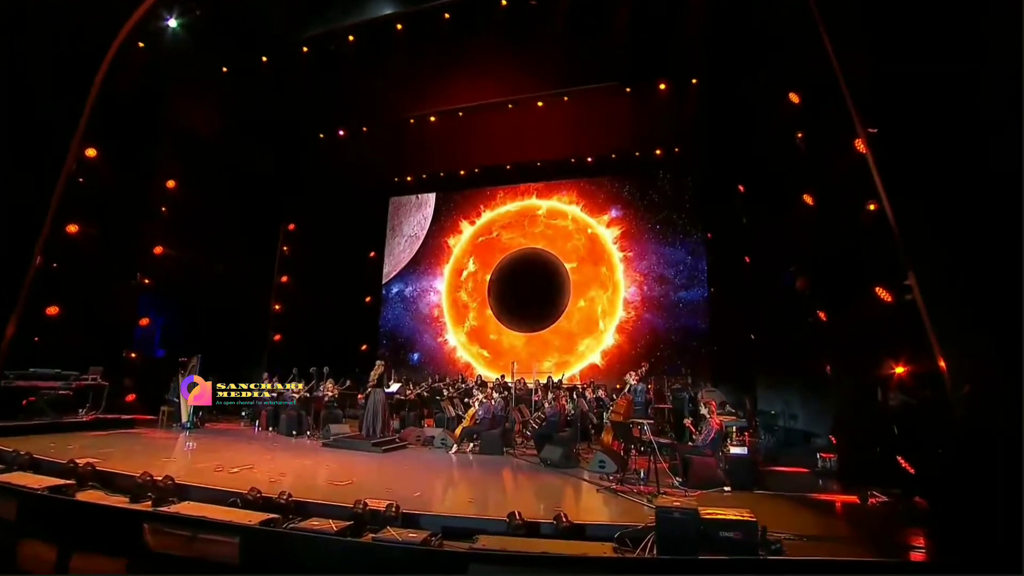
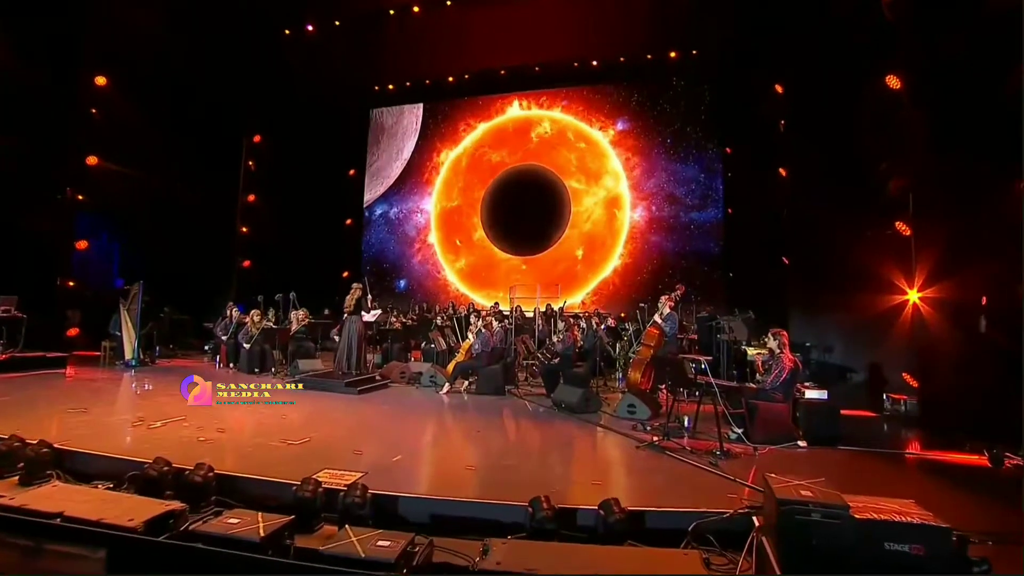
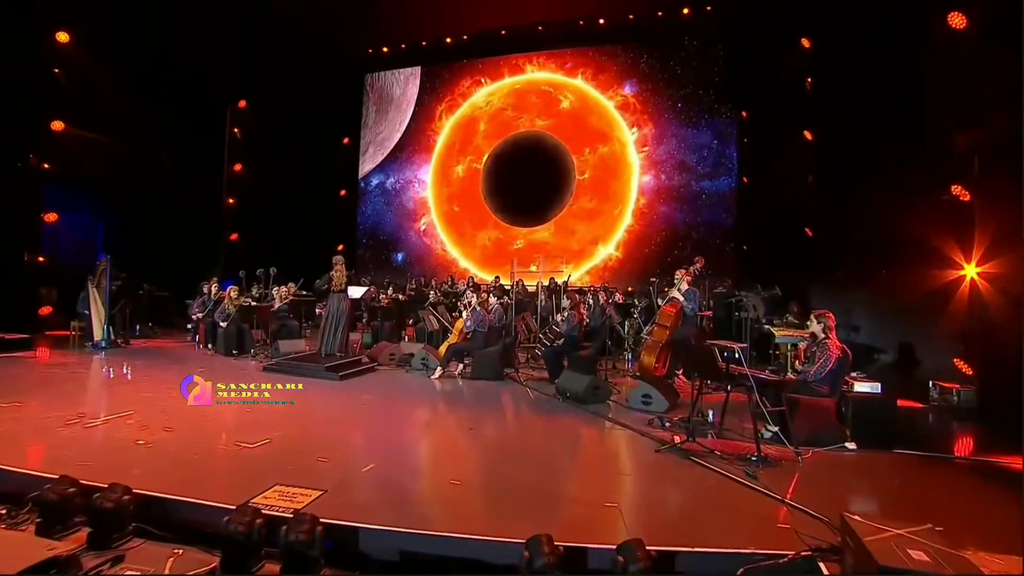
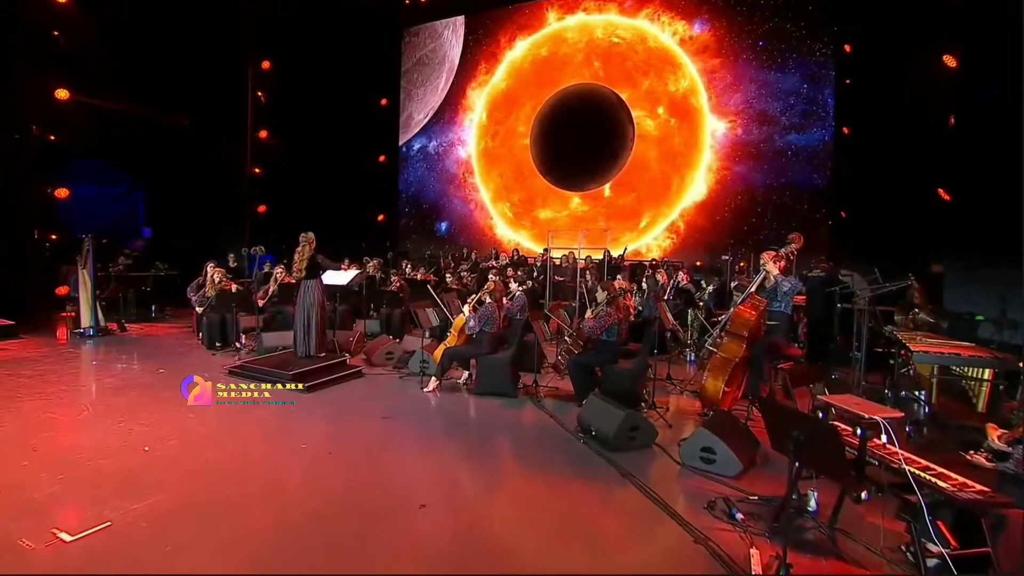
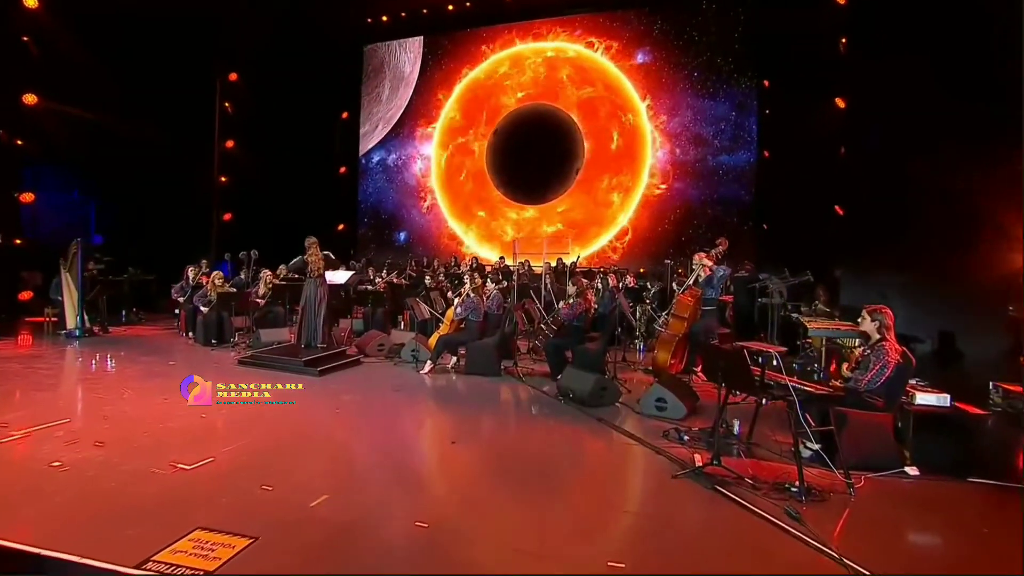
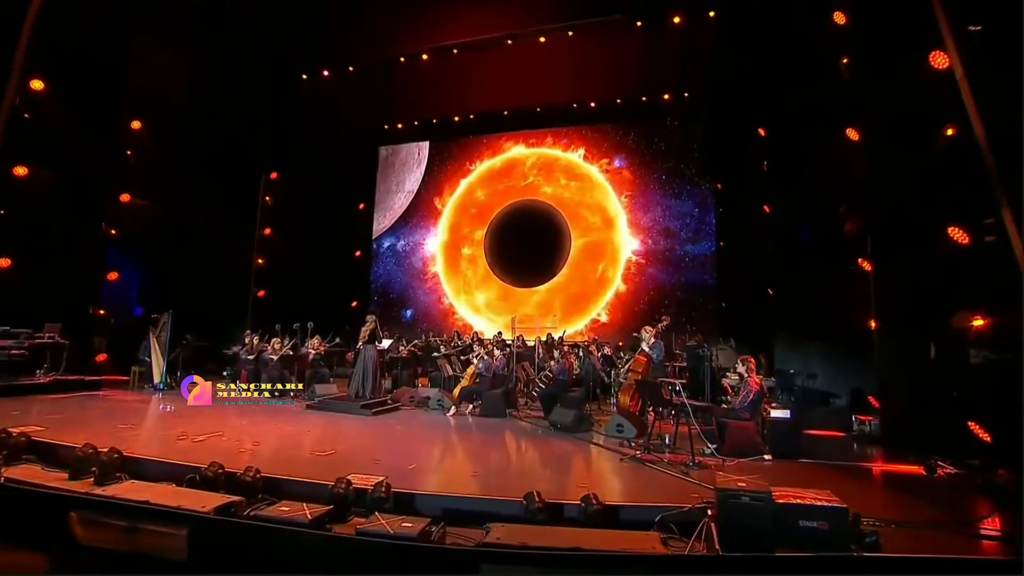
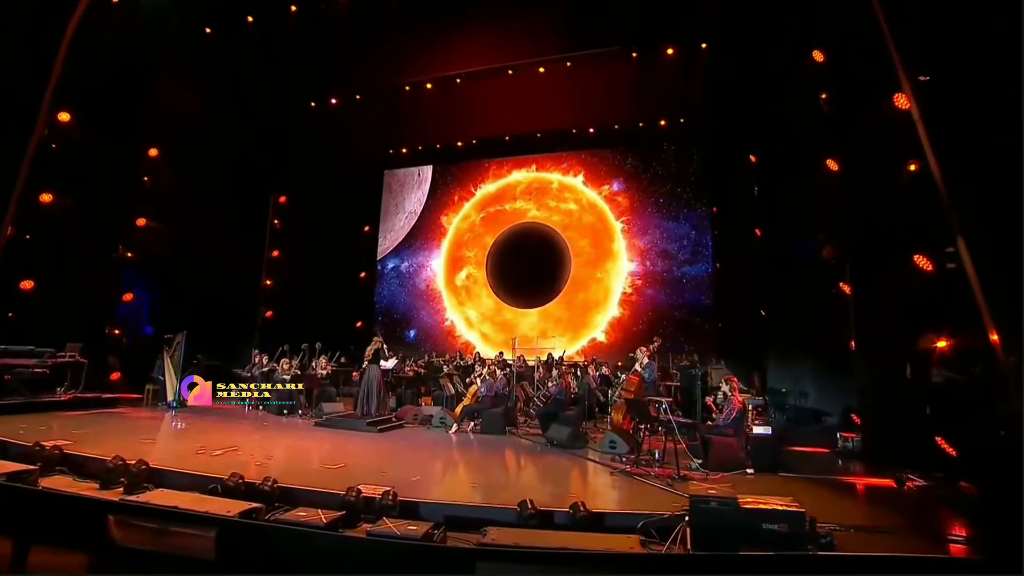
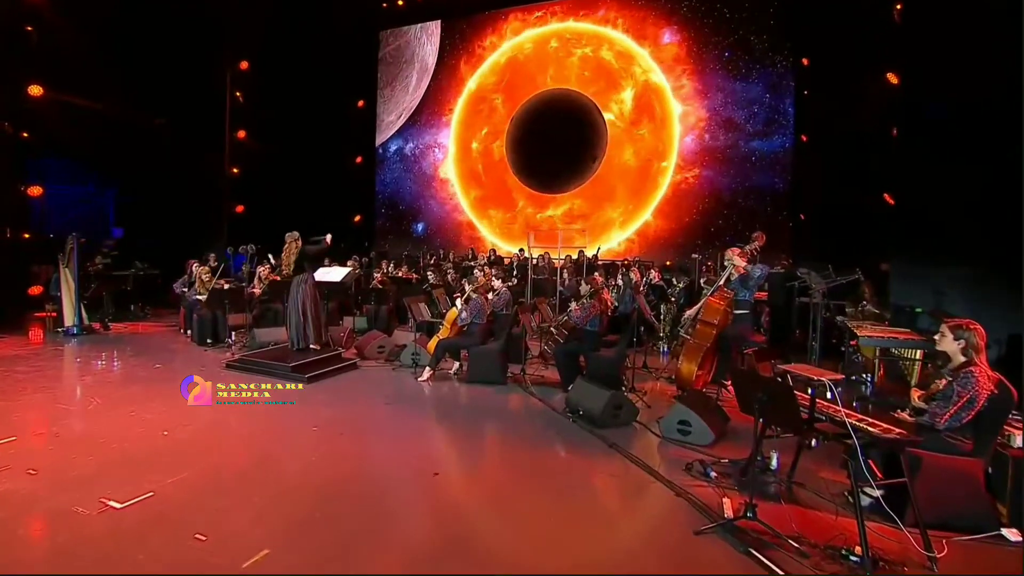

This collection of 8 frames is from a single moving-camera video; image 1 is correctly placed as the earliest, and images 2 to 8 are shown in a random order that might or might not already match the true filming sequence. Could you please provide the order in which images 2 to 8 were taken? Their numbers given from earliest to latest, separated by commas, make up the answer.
7, 6, 2, 3, 5, 8, 4
